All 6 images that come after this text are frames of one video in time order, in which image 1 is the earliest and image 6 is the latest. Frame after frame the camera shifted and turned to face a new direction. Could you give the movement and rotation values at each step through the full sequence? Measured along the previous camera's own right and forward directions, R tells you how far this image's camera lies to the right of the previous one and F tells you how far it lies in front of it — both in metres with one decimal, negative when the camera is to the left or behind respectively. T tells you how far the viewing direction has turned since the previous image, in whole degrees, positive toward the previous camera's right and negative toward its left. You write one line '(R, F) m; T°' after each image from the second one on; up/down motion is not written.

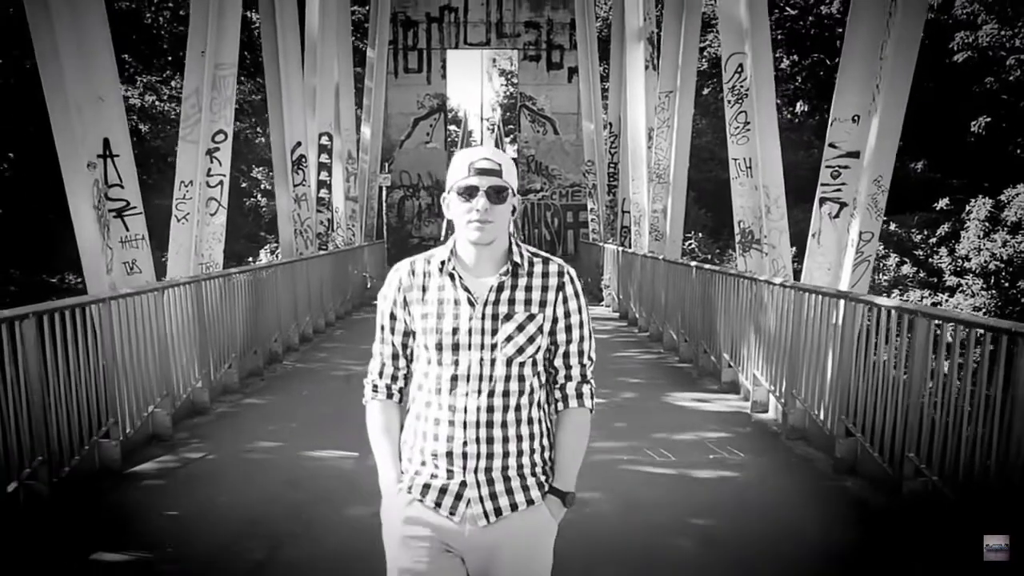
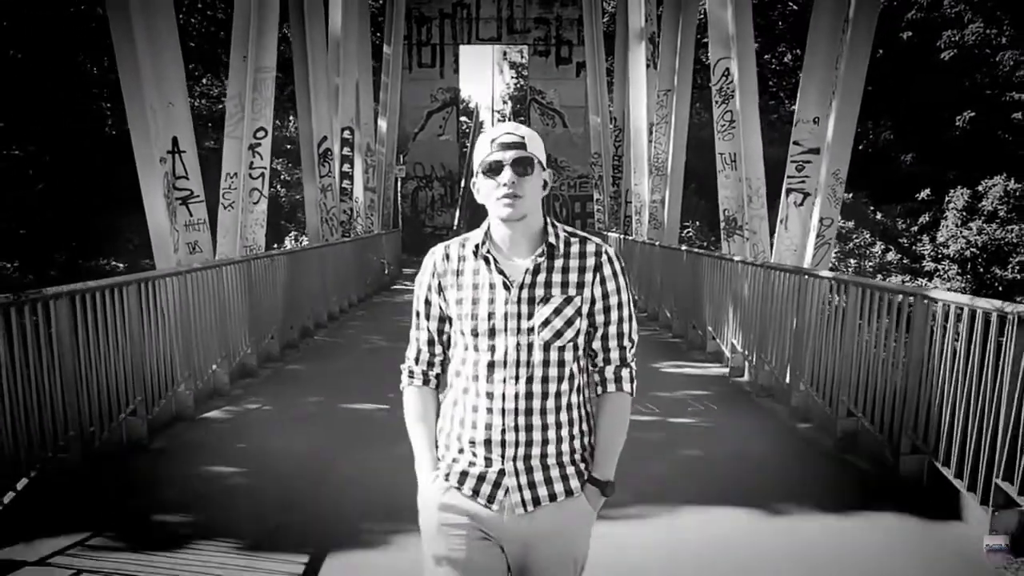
(0.0, -1.4) m; -1°
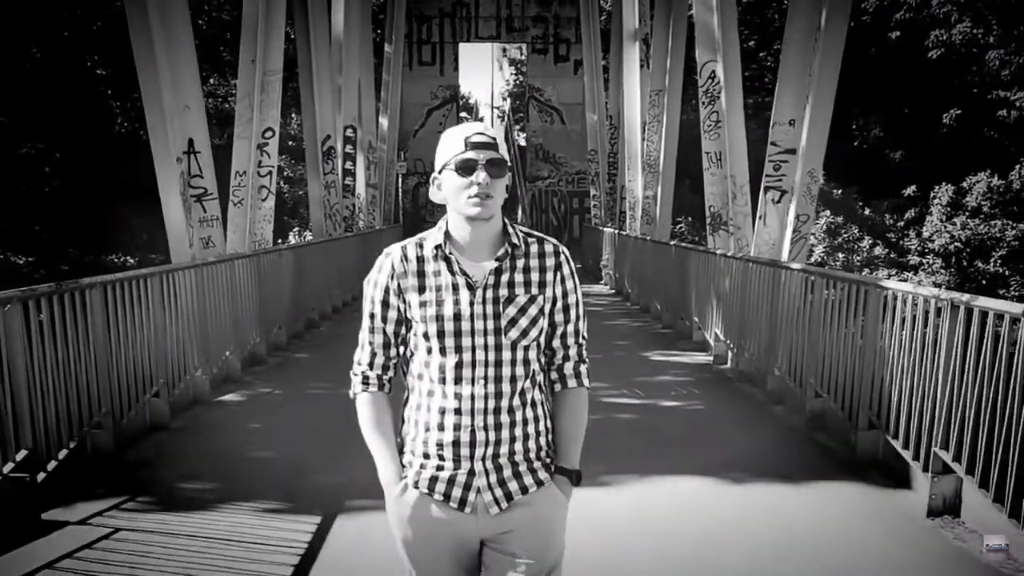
(+0.1, -0.7) m; 0°
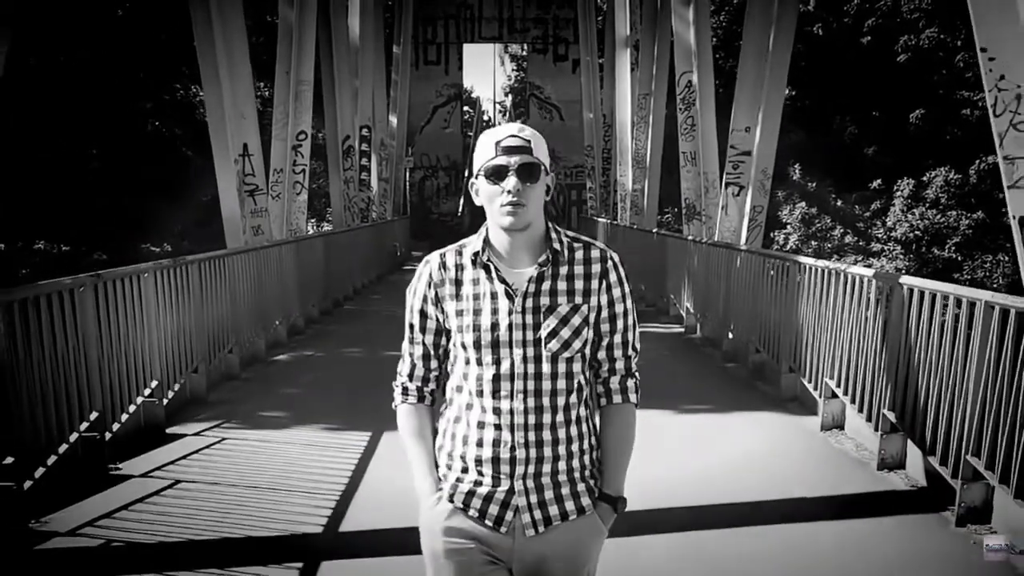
(0.0, -2.1) m; 0°
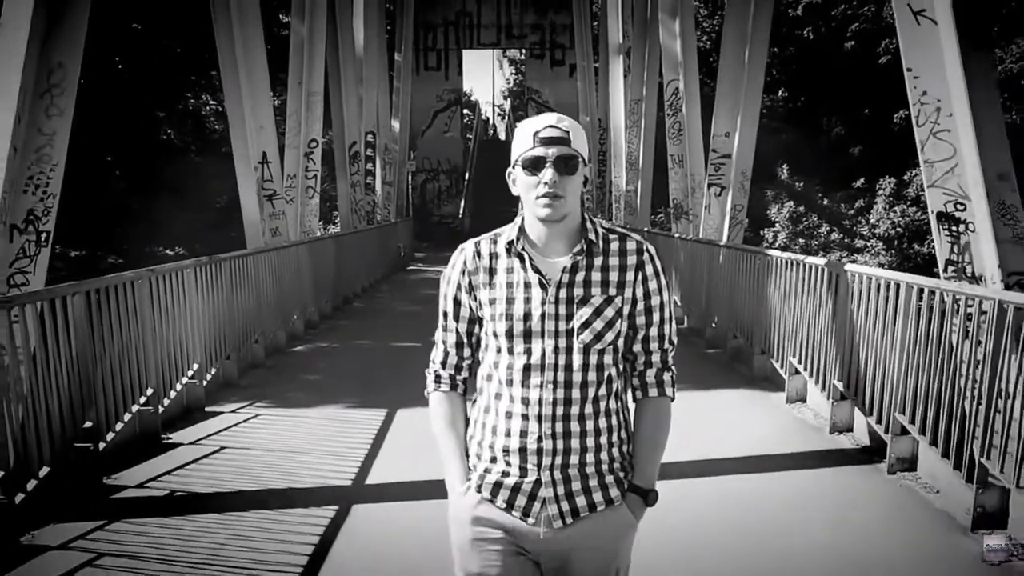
(0.0, -1.1) m; 0°
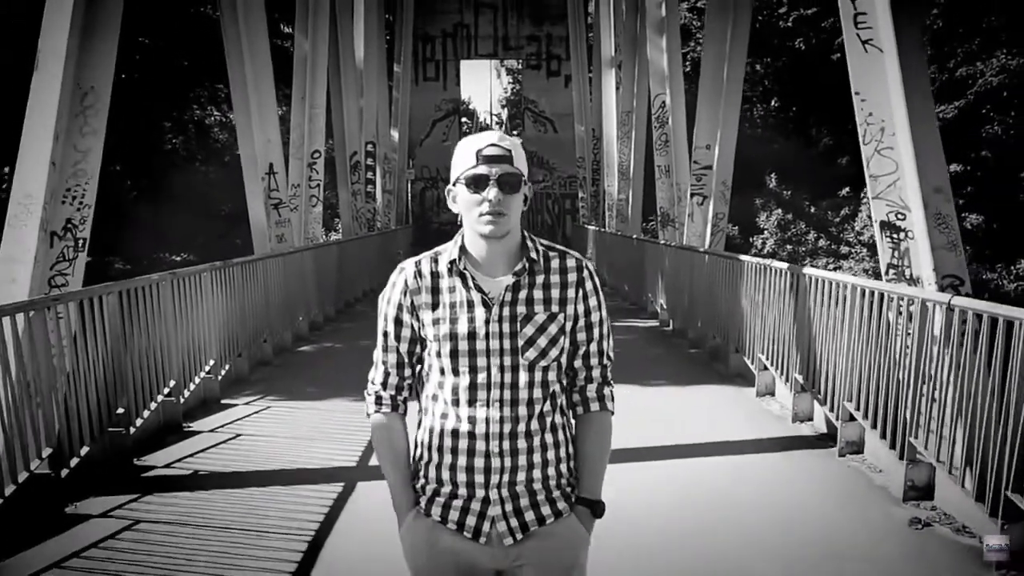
(+0.1, -0.8) m; 0°
